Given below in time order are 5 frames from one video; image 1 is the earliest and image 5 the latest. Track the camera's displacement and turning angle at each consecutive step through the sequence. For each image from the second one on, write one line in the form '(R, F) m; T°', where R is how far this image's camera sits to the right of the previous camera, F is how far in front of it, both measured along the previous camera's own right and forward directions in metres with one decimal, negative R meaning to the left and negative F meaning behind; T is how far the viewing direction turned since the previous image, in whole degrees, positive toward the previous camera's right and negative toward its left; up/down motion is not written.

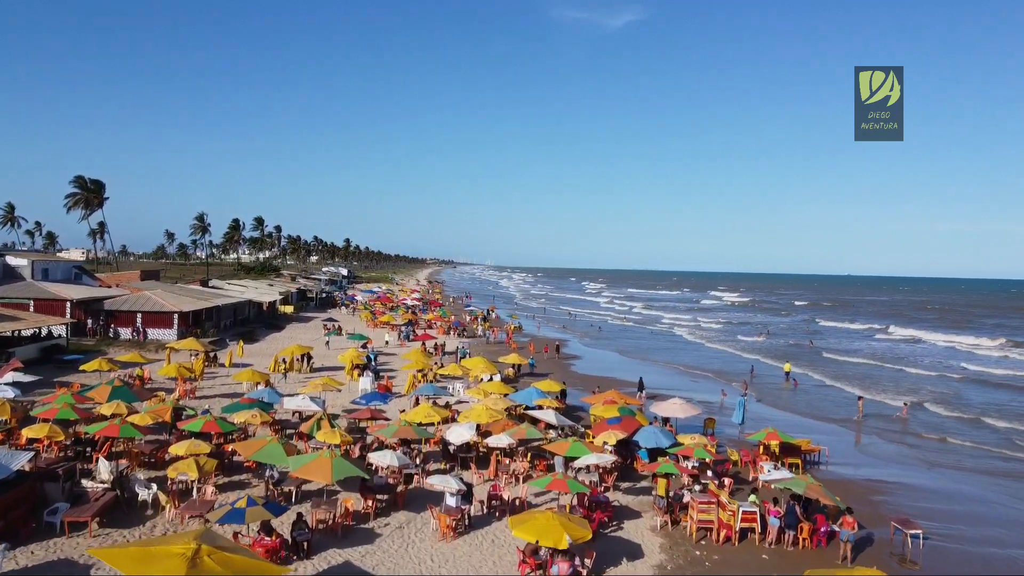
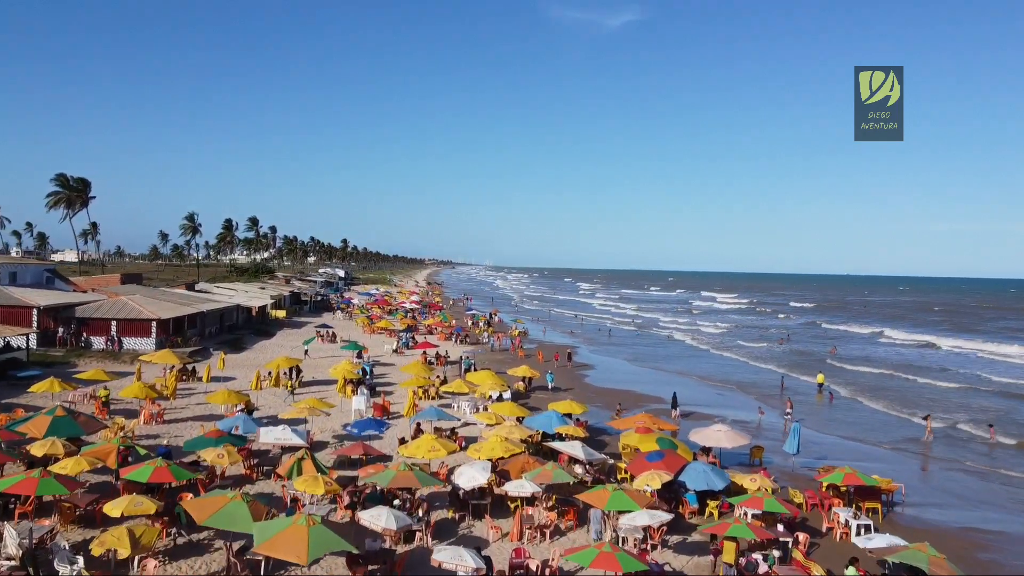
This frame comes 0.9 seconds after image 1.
(-1.1, +2.4) m; 0°
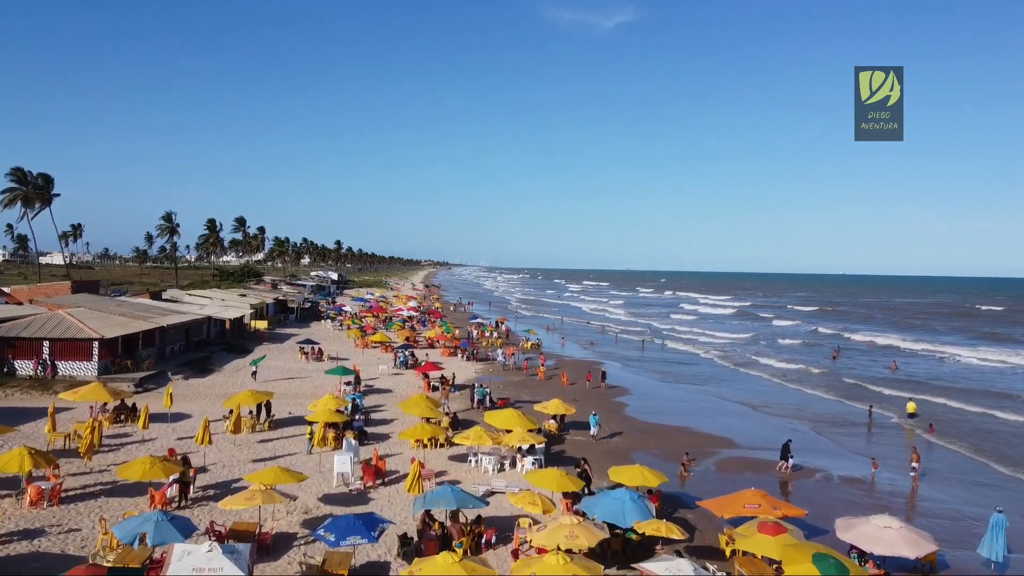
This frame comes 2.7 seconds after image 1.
(-2.5, +5.0) m; +1°
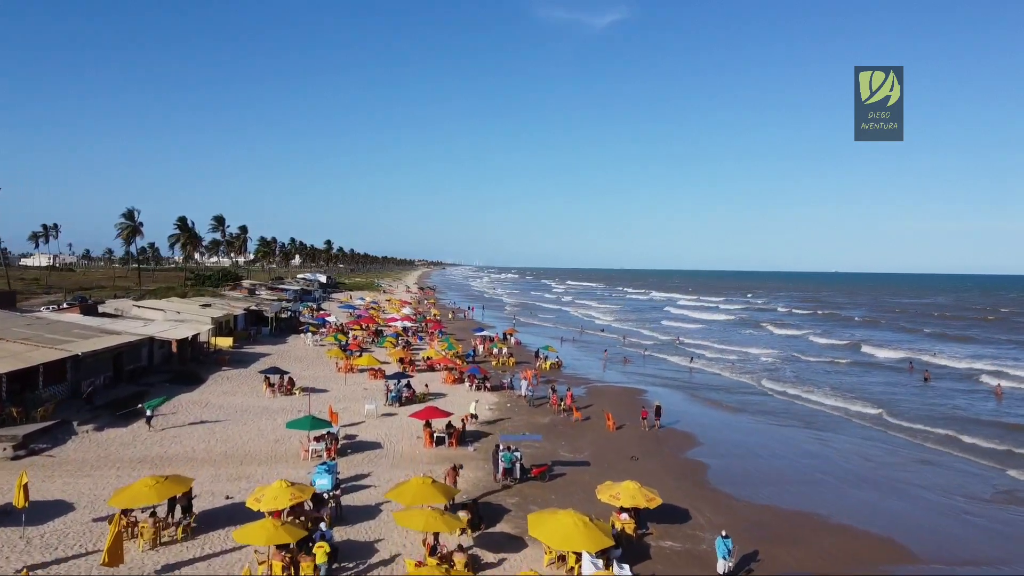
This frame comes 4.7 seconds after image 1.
(-2.9, +6.6) m; +1°
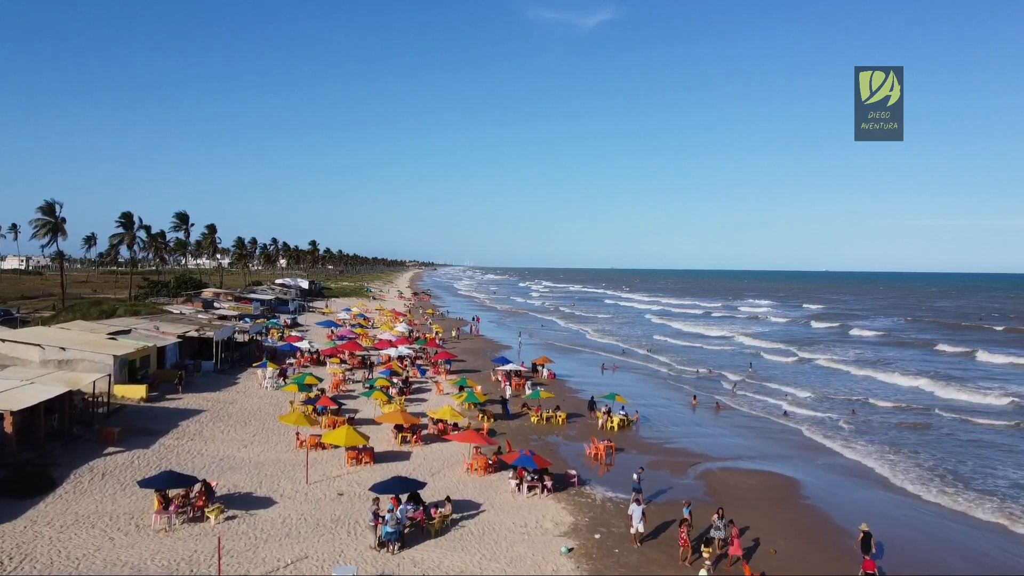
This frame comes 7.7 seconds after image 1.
(-5.5, +10.8) m; +2°
